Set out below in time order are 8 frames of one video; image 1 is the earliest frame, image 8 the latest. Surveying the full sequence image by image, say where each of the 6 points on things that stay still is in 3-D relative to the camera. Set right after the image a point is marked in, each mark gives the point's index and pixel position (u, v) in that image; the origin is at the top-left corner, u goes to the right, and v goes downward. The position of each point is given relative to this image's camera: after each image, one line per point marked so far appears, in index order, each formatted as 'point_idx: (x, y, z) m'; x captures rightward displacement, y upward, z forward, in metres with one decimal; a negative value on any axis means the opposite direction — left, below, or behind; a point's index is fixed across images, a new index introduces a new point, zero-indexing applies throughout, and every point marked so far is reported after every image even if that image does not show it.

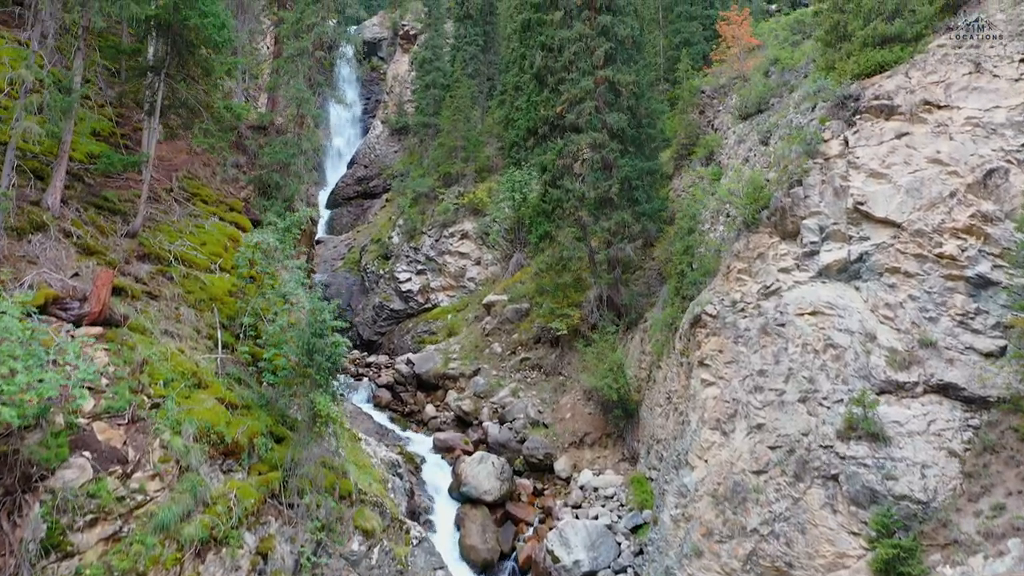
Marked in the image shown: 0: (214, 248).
0: (-4.6, +0.6, +12.9) m
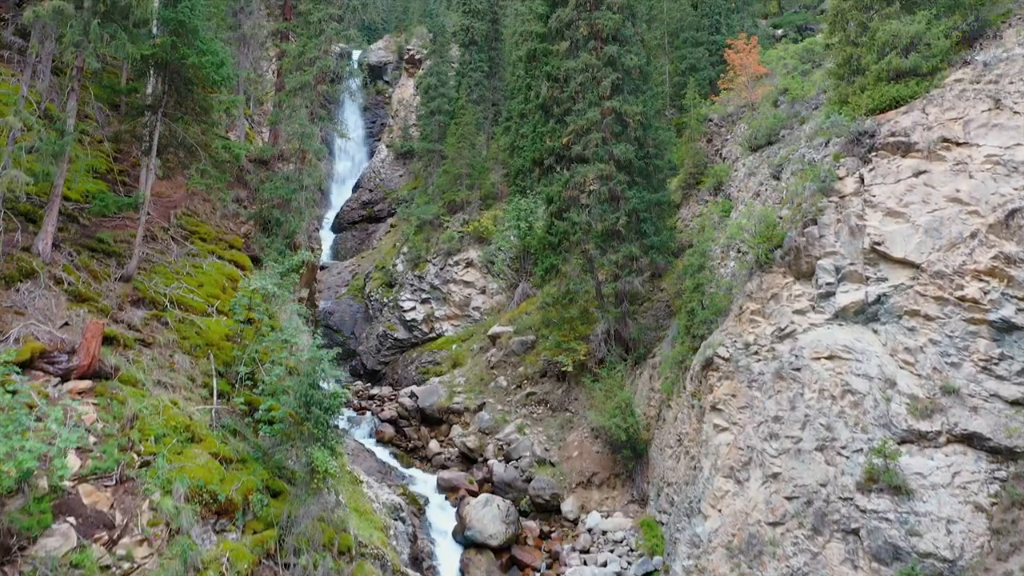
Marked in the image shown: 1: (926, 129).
0: (-4.5, 0.0, +12.5) m
1: (+6.1, +2.4, +12.3) m
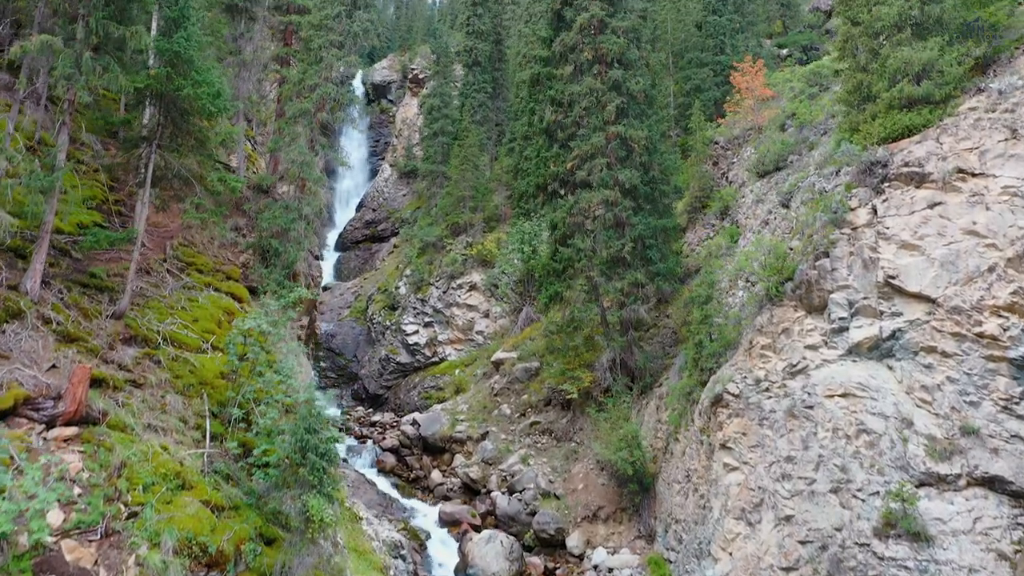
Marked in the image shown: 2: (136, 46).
0: (-4.5, -0.5, +12.2) m
1: (+6.2, +1.9, +12.0) m
2: (-4.7, +3.0, +10.3) m
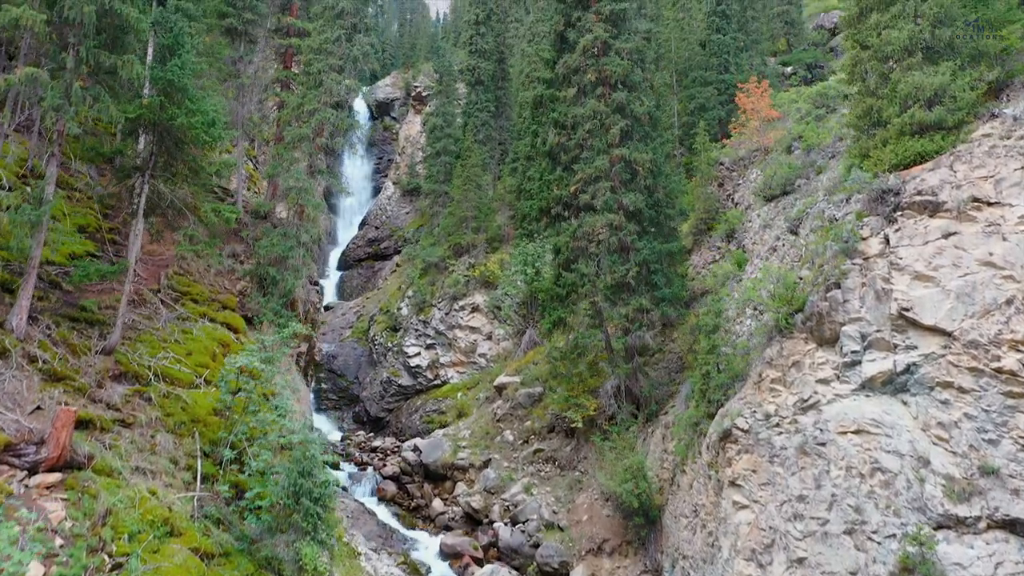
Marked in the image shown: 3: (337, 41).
0: (-4.5, -1.0, +11.9) m
1: (+6.2, +1.4, +11.6) m
2: (-4.7, +2.6, +10.1) m
3: (-3.4, +4.8, +16.2) m
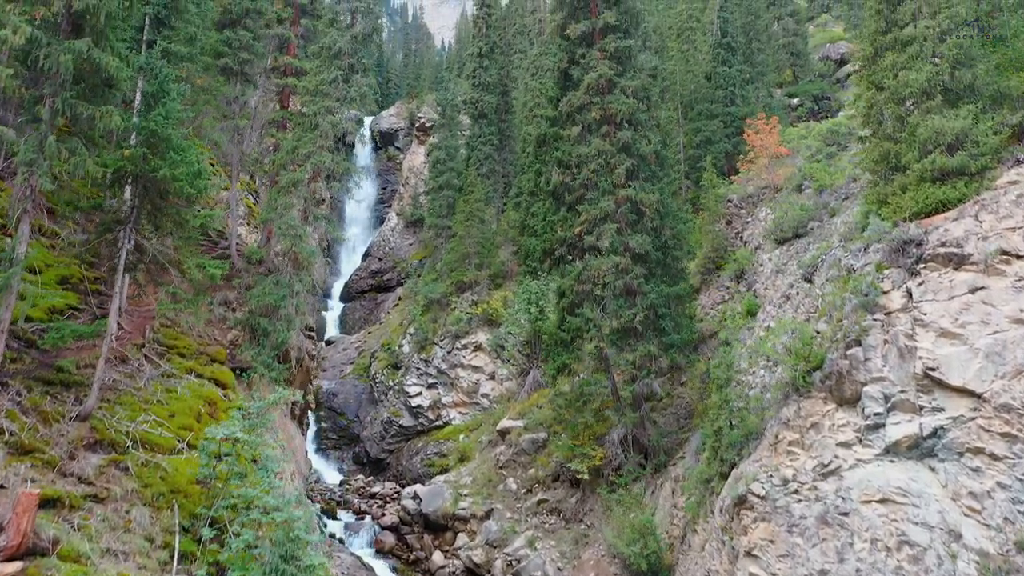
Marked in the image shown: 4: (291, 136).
0: (-4.4, -1.8, +11.2) m
1: (+6.2, +0.7, +11.0) m
2: (-4.7, +1.9, +9.5) m
3: (-3.4, +3.9, +15.7) m
4: (-4.2, +2.9, +15.7) m
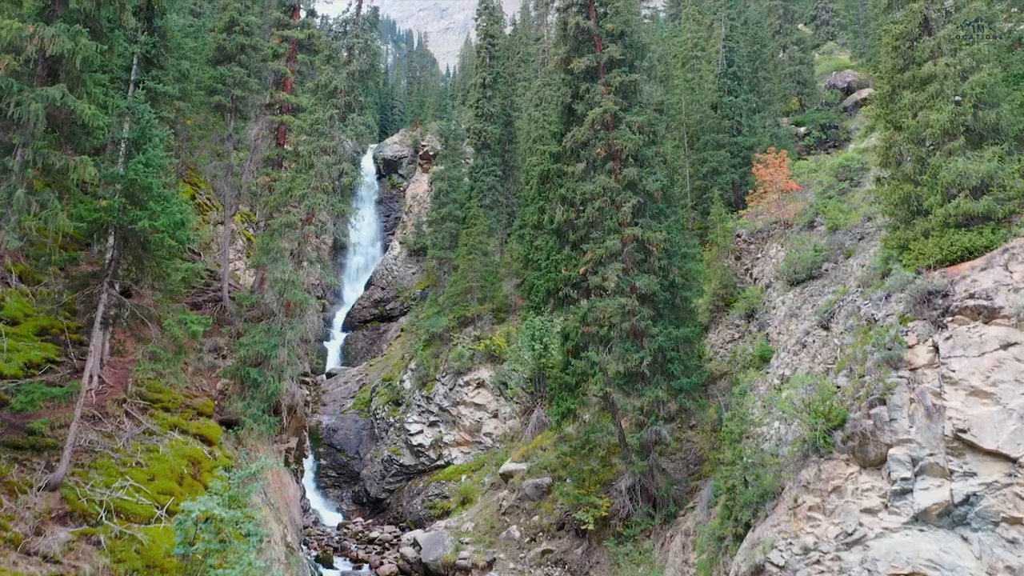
0: (-4.4, -2.5, +10.6) m
1: (+6.2, 0.0, +10.3) m
2: (-4.7, +1.2, +9.0) m
3: (-3.3, +3.1, +15.2) m
4: (-4.1, +2.1, +15.2) m
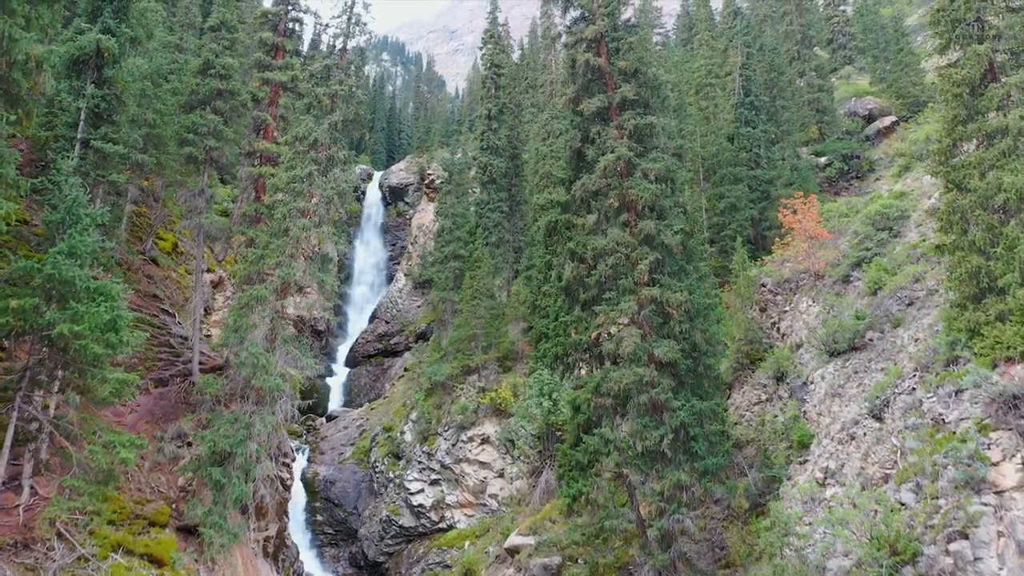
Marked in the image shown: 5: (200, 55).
0: (-4.4, -3.6, +8.8) m
1: (+6.2, -1.1, +8.5) m
2: (-4.7, +0.1, +7.3) m
3: (-3.3, +1.8, +13.5) m
4: (-4.1, +0.8, +13.5) m
5: (-5.9, +4.4, +15.8) m
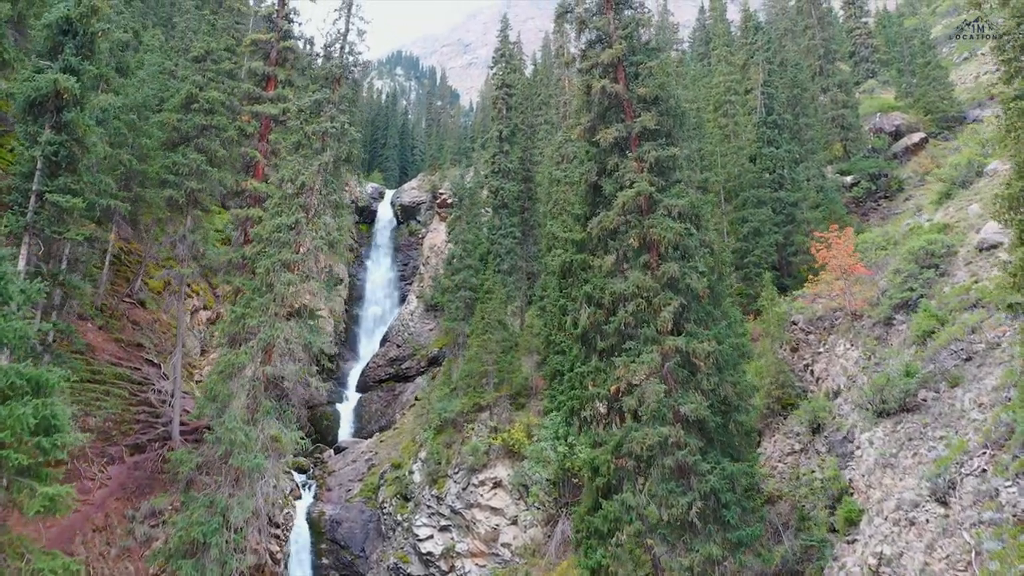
0: (-4.3, -4.4, +7.5) m
1: (+6.3, -1.9, +7.0) m
2: (-4.7, -0.7, +6.0) m
3: (-3.2, +0.9, +12.2) m
4: (-4.0, -0.1, +12.2) m
5: (-5.8, +3.5, +14.6) m
